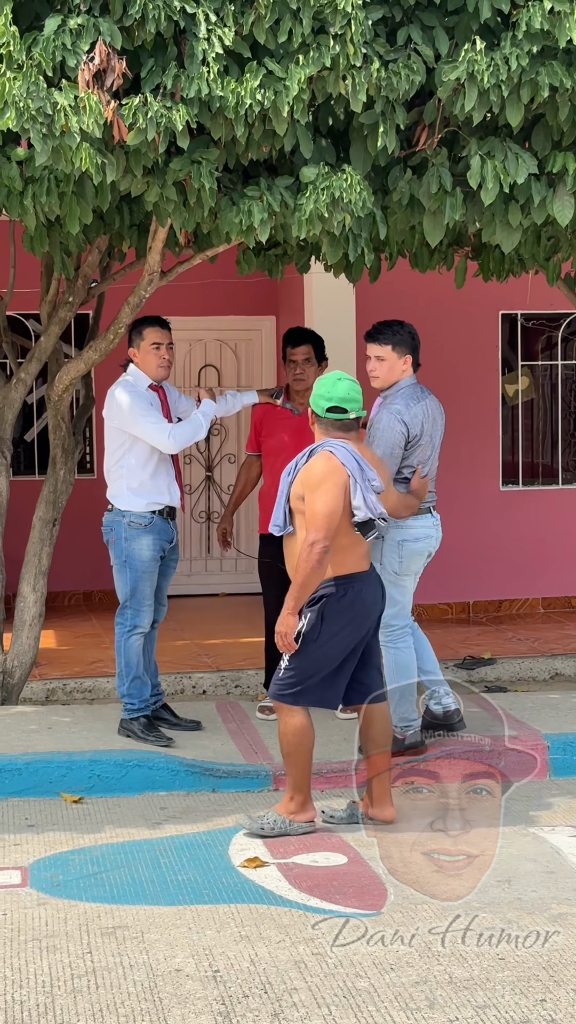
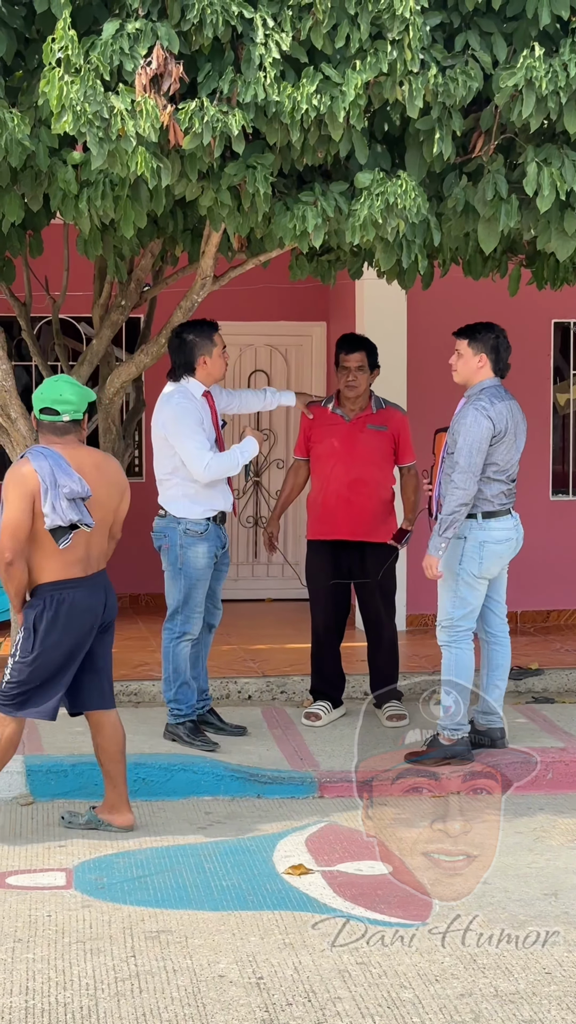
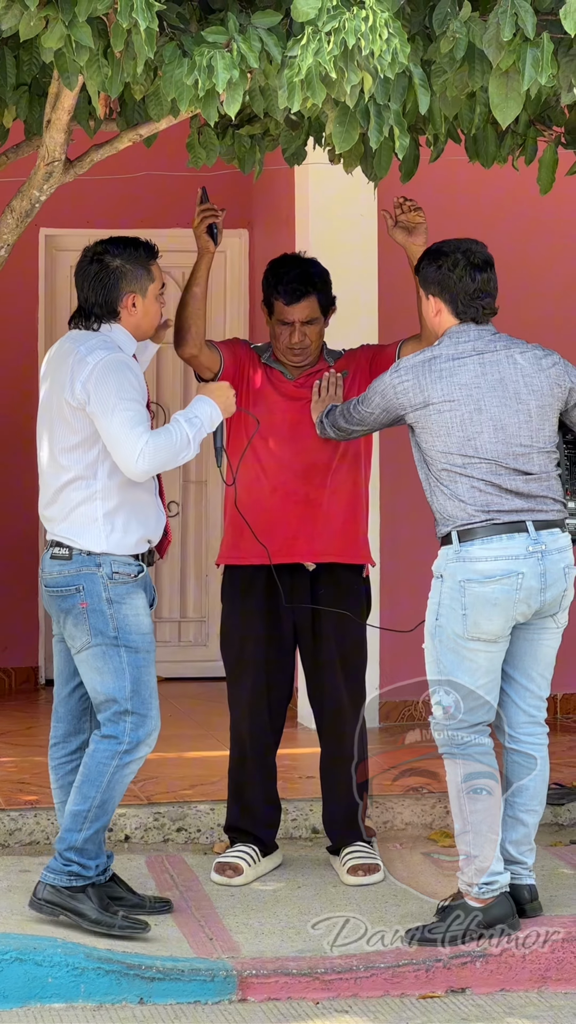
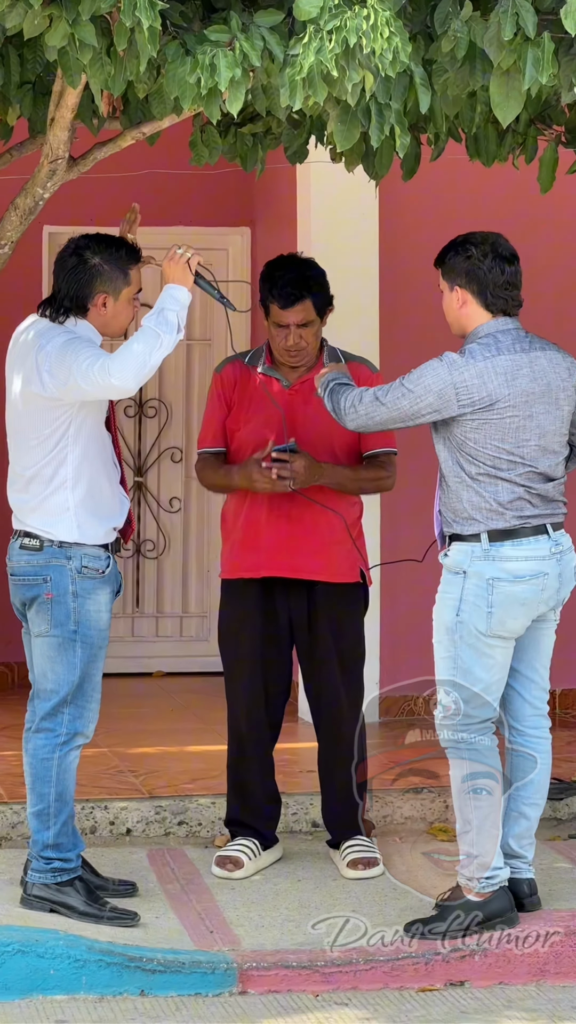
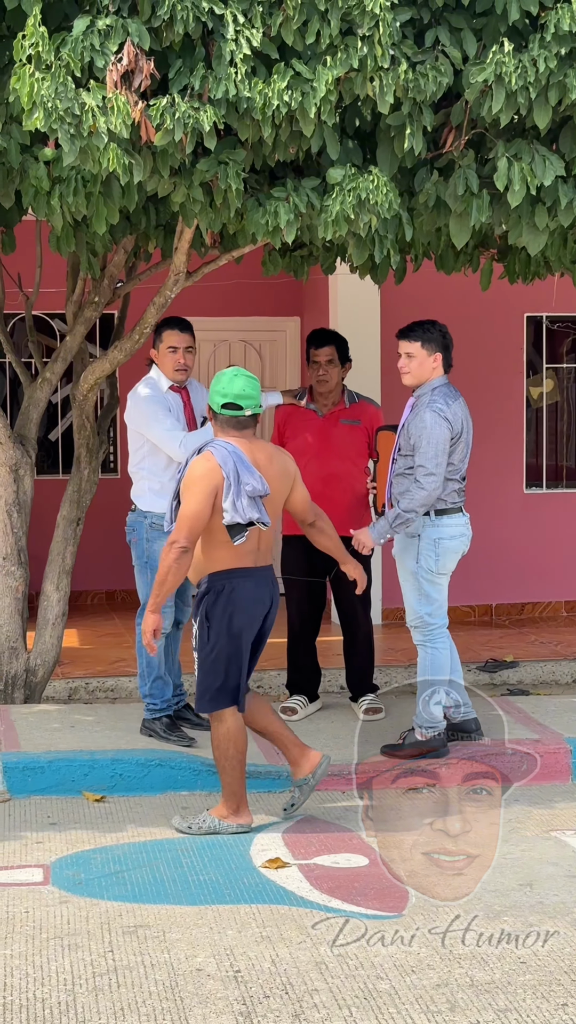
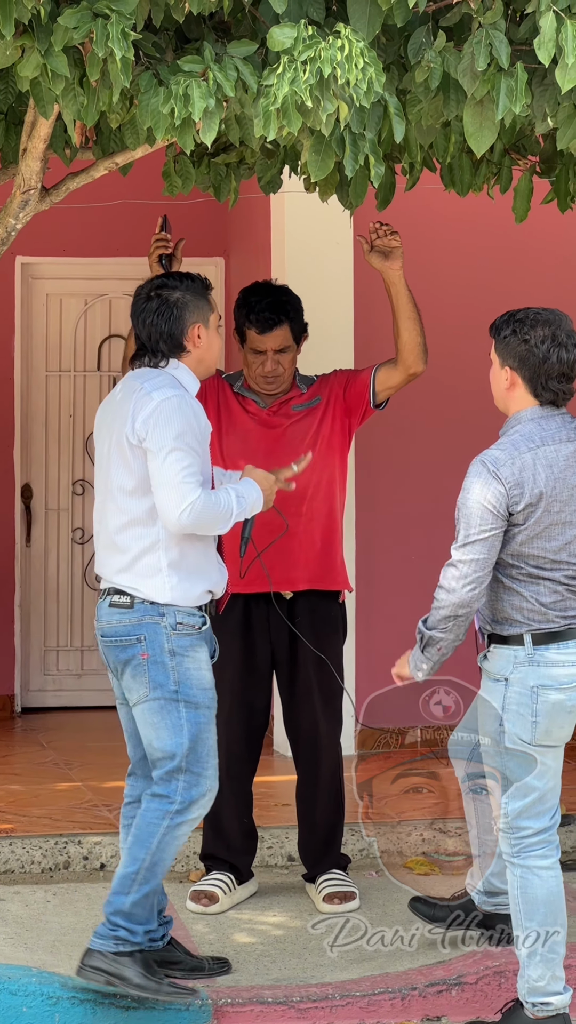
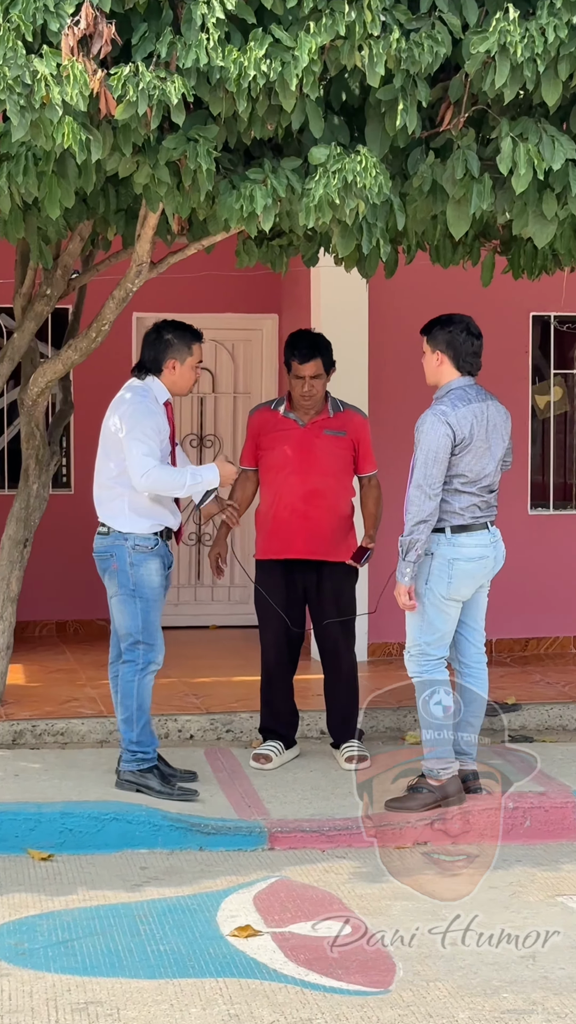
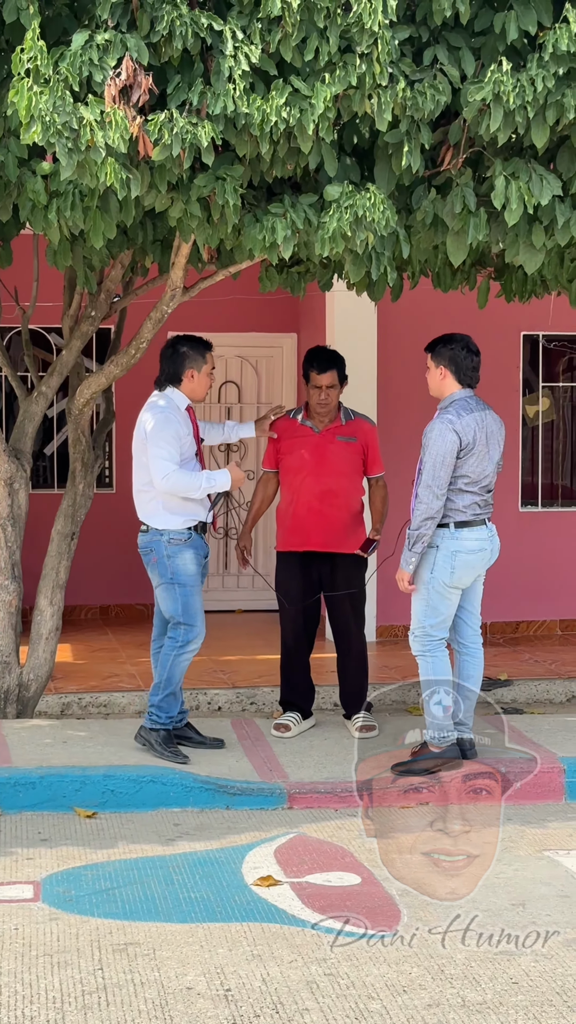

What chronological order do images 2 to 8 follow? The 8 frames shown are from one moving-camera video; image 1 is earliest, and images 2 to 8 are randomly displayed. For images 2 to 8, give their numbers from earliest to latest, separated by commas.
5, 2, 8, 7, 4, 3, 6
